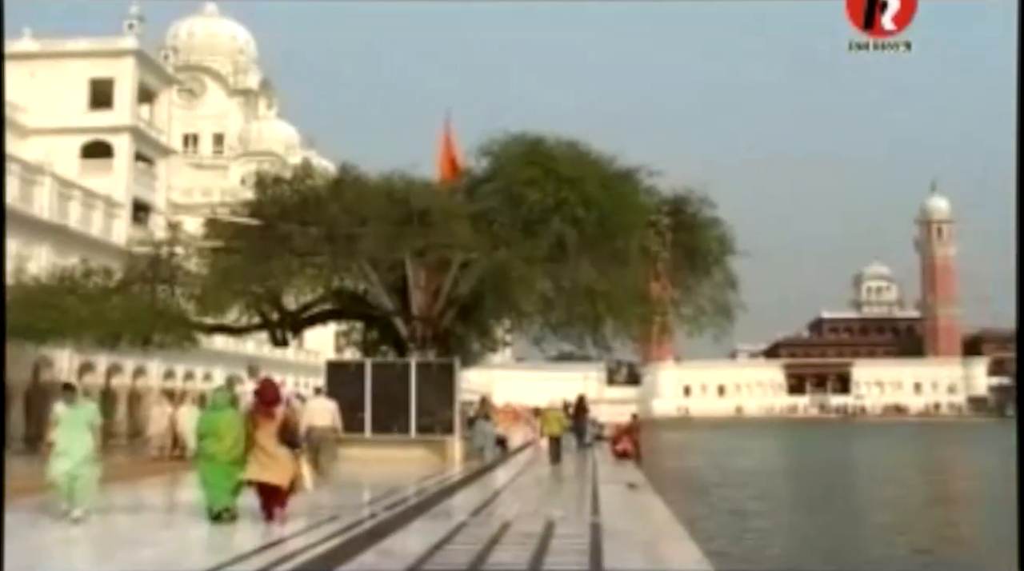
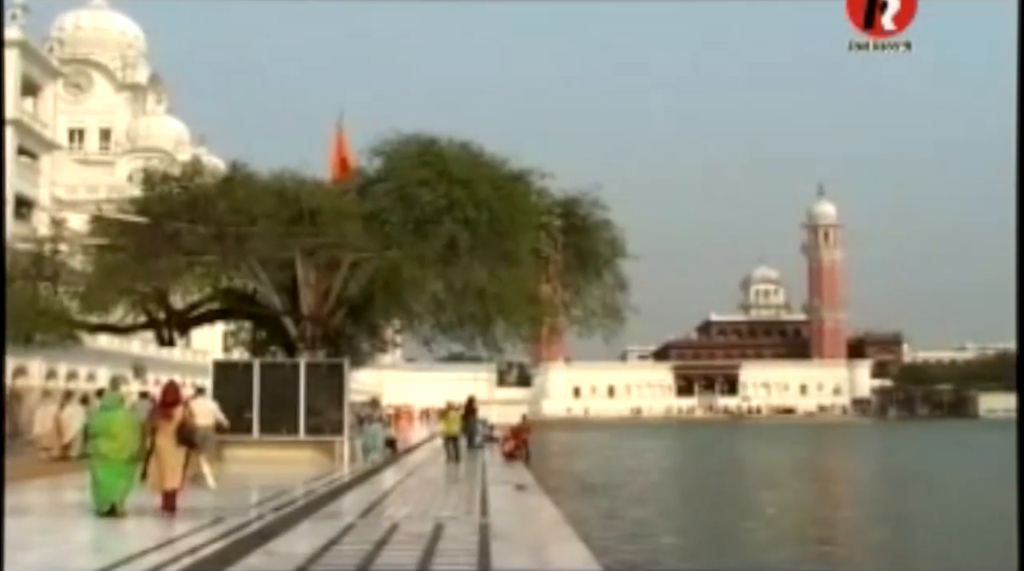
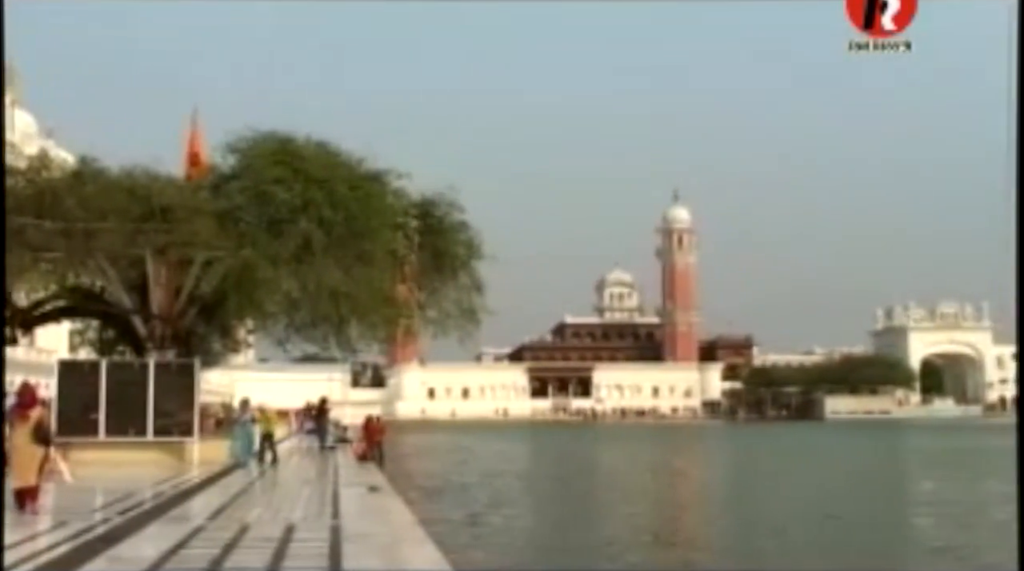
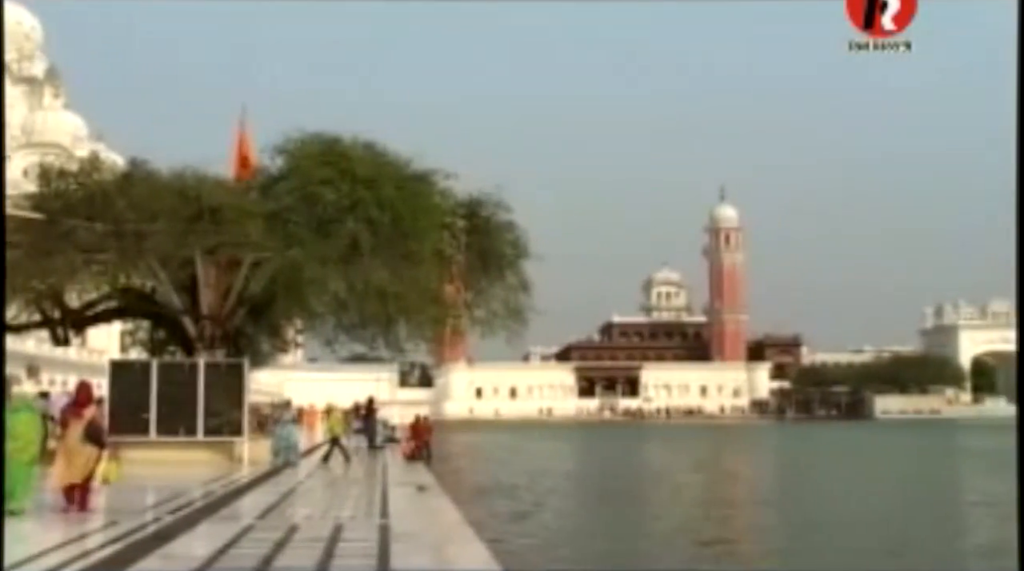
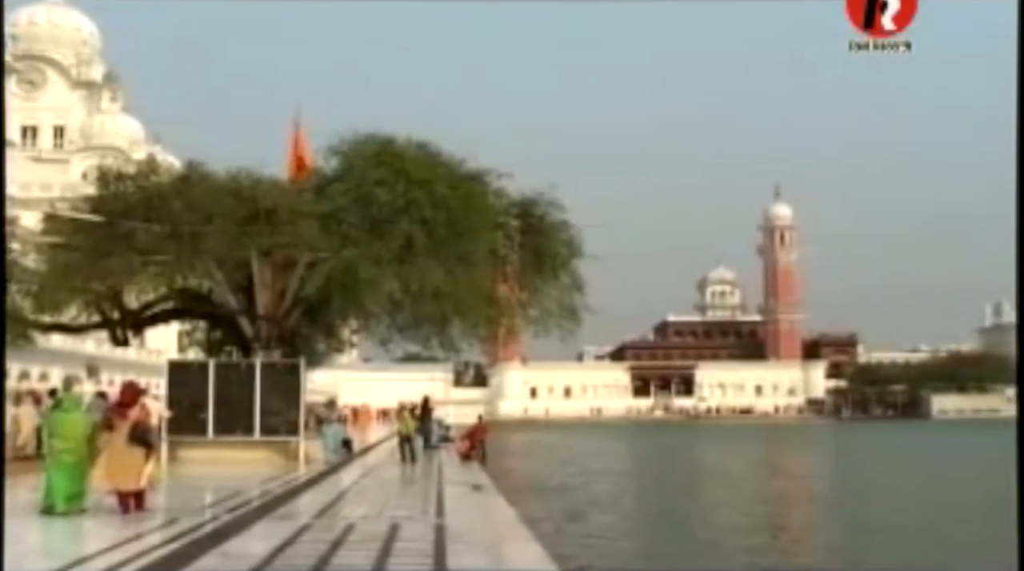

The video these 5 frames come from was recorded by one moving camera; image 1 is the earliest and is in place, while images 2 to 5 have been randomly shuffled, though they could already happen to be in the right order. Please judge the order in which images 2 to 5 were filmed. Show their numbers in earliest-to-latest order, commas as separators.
2, 5, 4, 3
